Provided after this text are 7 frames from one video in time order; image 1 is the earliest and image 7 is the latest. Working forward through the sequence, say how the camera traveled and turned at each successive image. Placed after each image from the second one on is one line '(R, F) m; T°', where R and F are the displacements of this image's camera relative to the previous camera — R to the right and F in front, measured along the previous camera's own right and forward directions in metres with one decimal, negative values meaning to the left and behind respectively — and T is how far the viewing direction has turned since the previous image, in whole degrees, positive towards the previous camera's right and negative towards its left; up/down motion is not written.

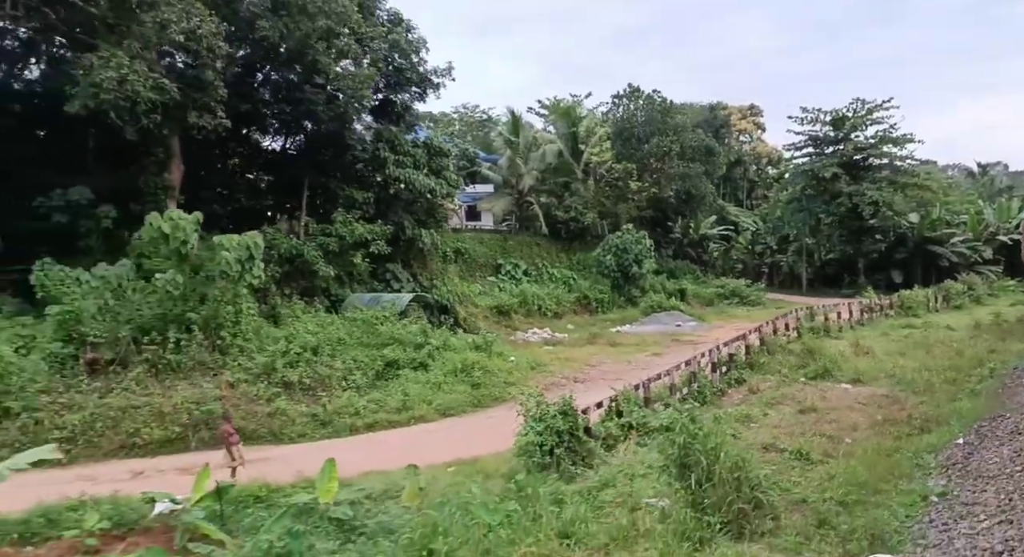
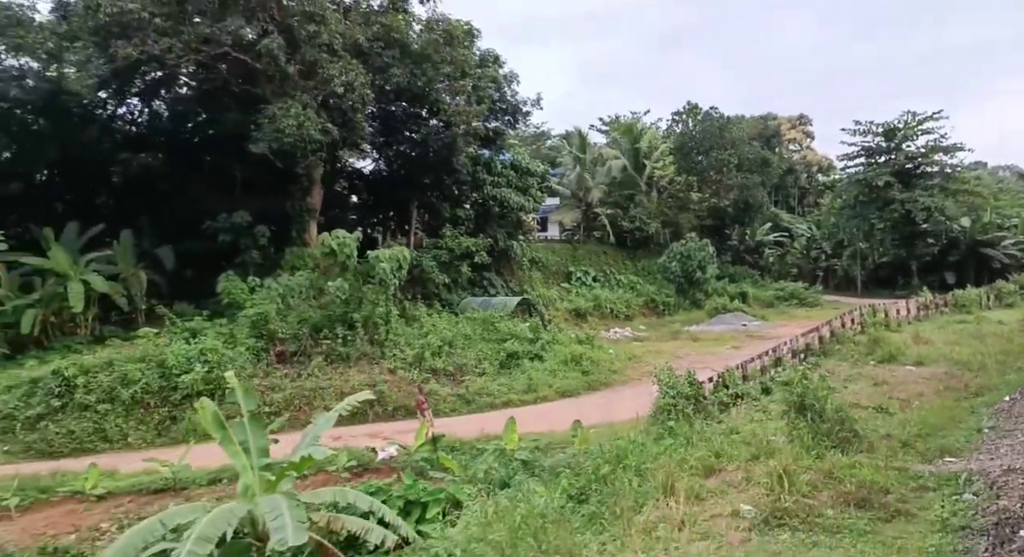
(-1.1, -2.2) m; -3°
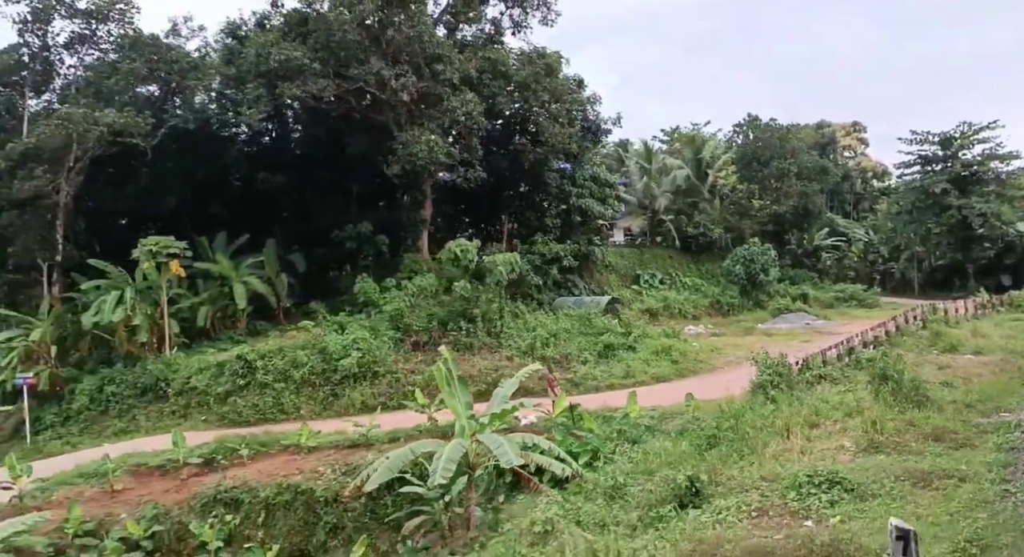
(-1.0, -2.0) m; -3°
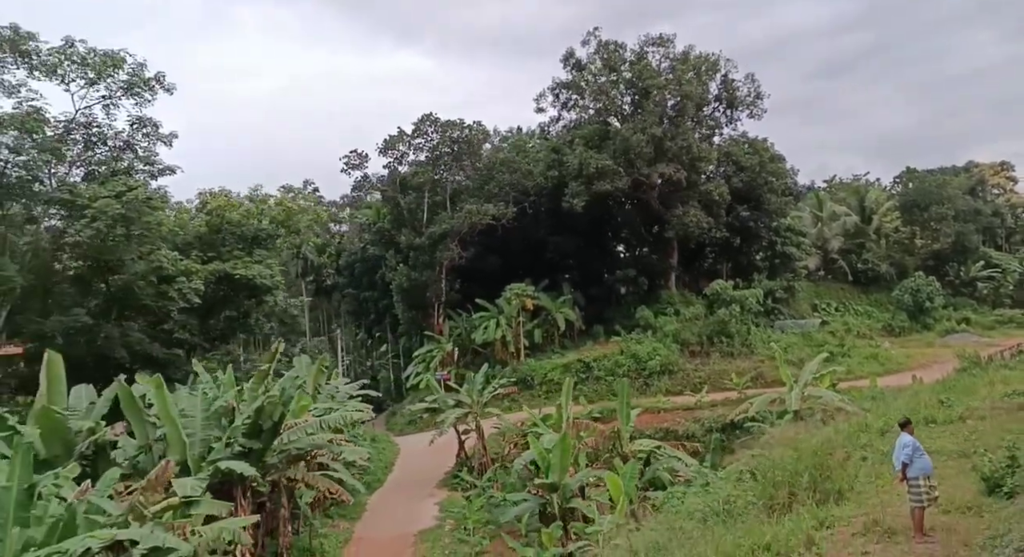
(-3.2, -6.8) m; -8°
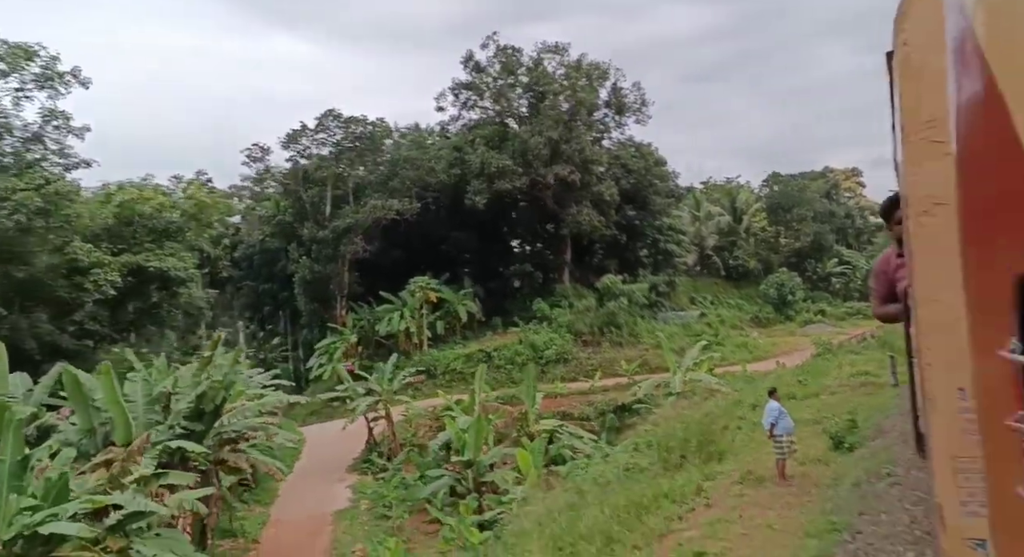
(-0.5, -0.9) m; +8°
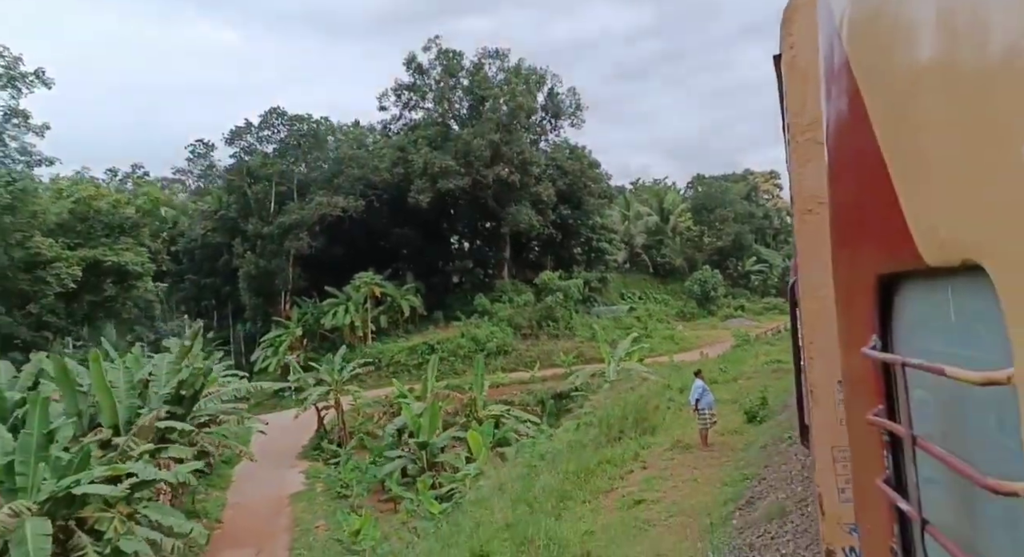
(-0.3, -1.0) m; +5°
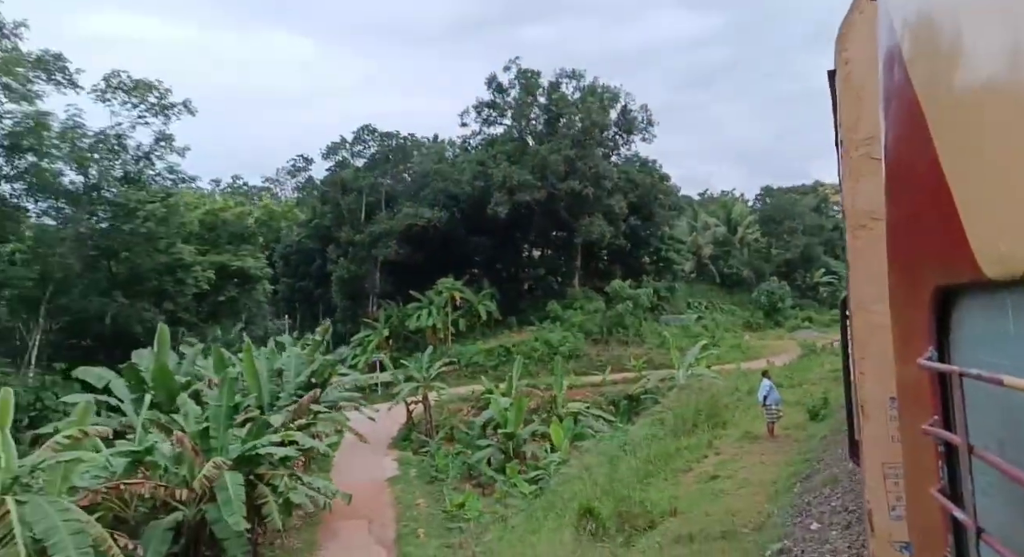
(-0.3, -1.4) m; -4°
